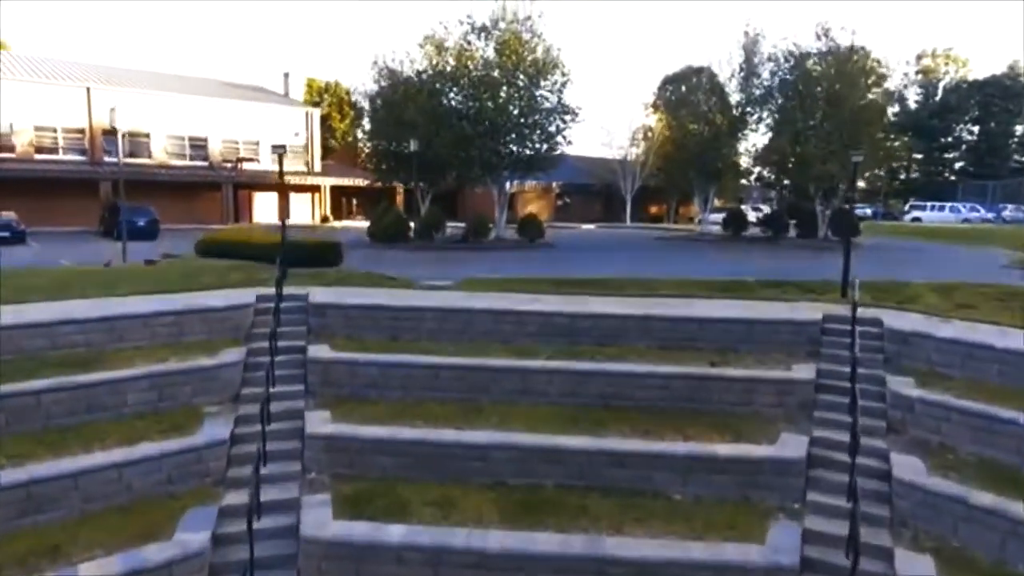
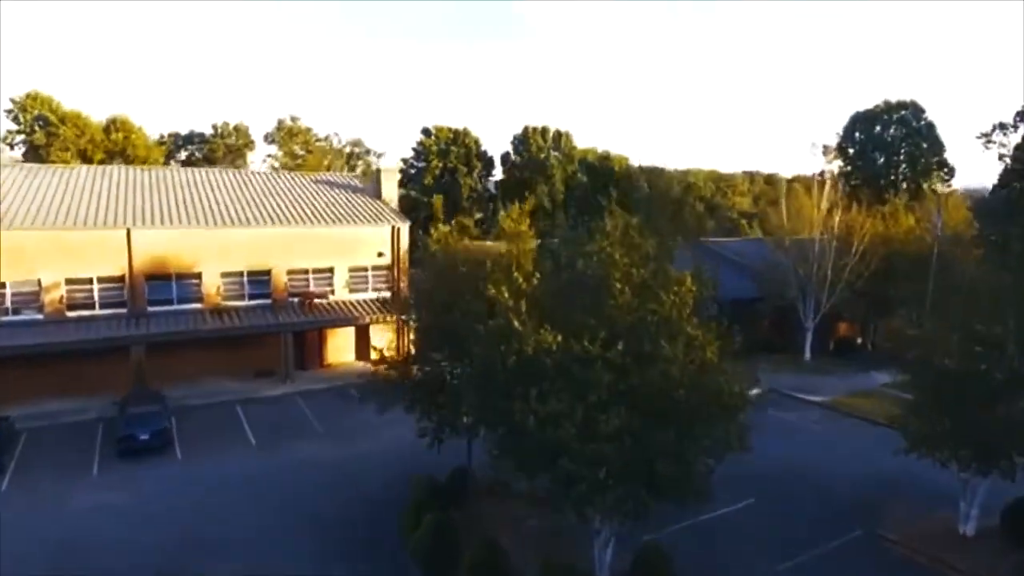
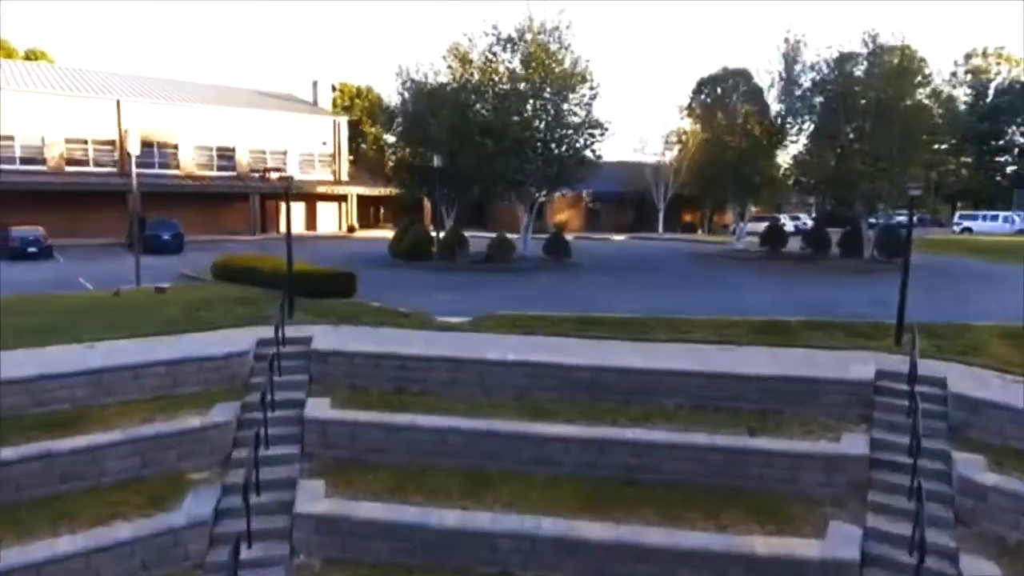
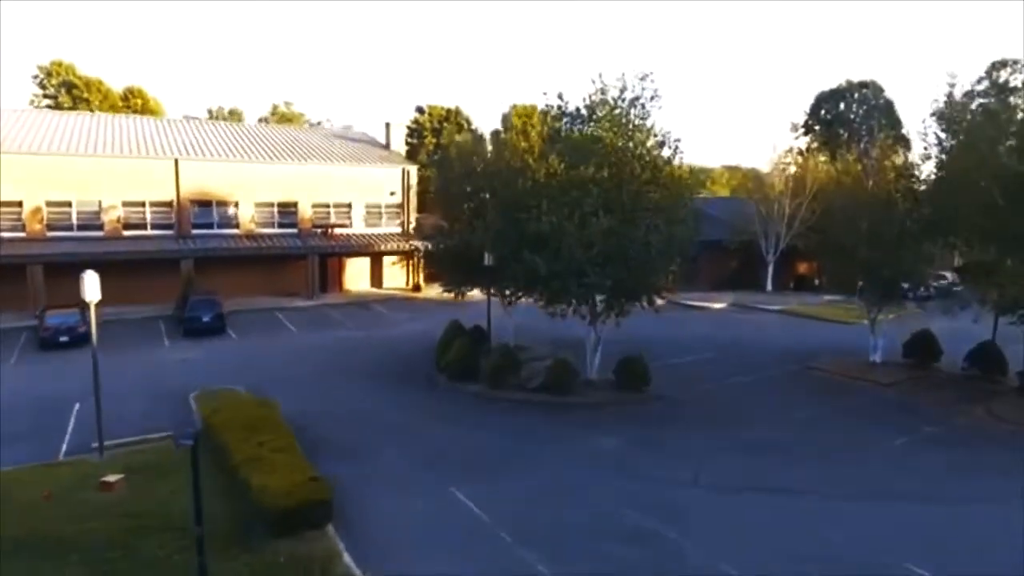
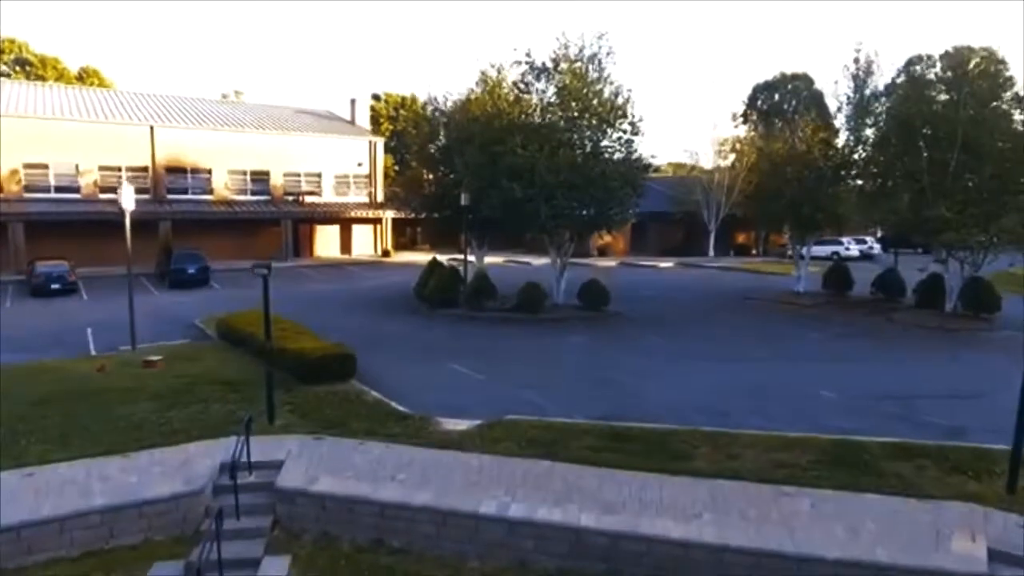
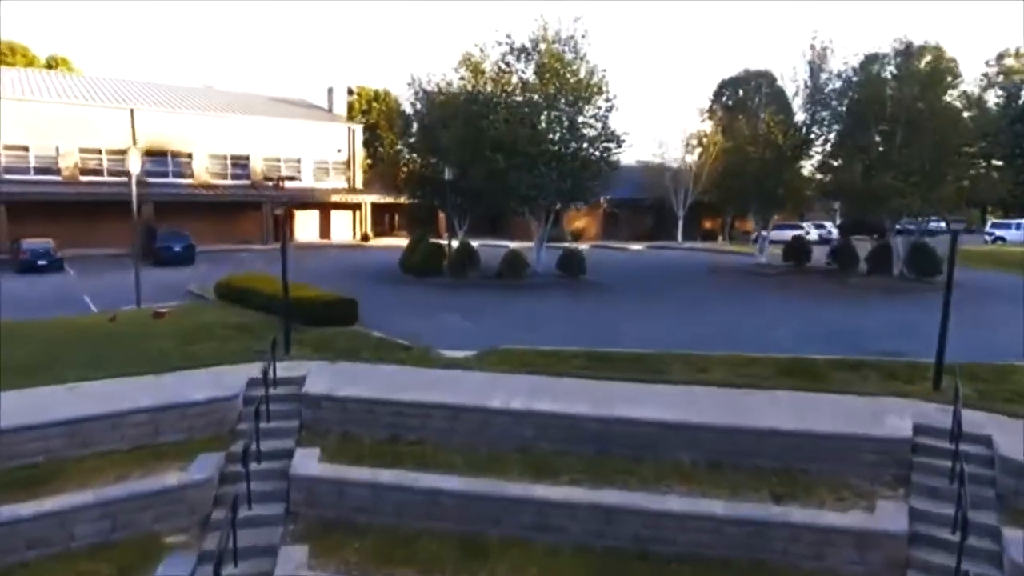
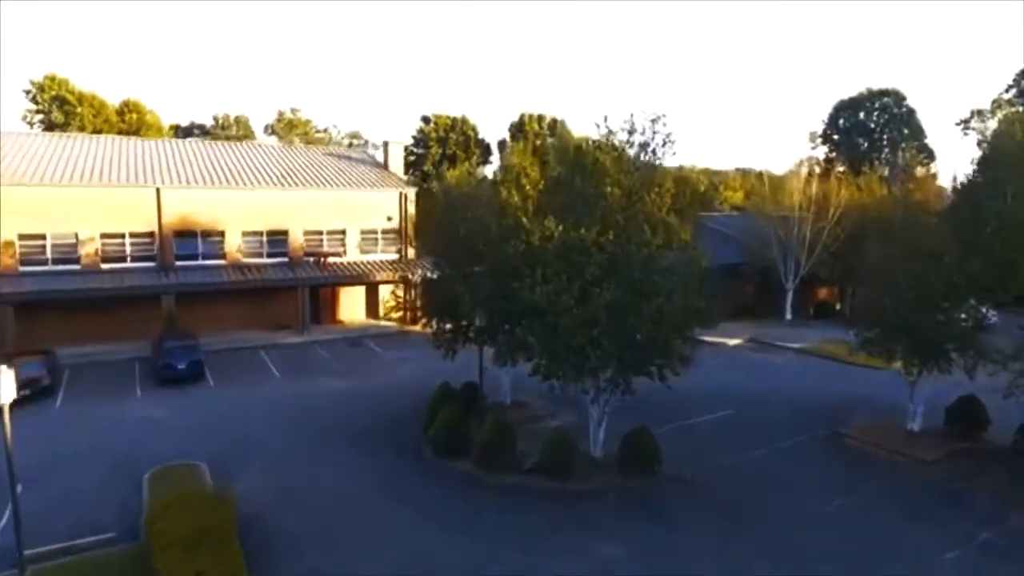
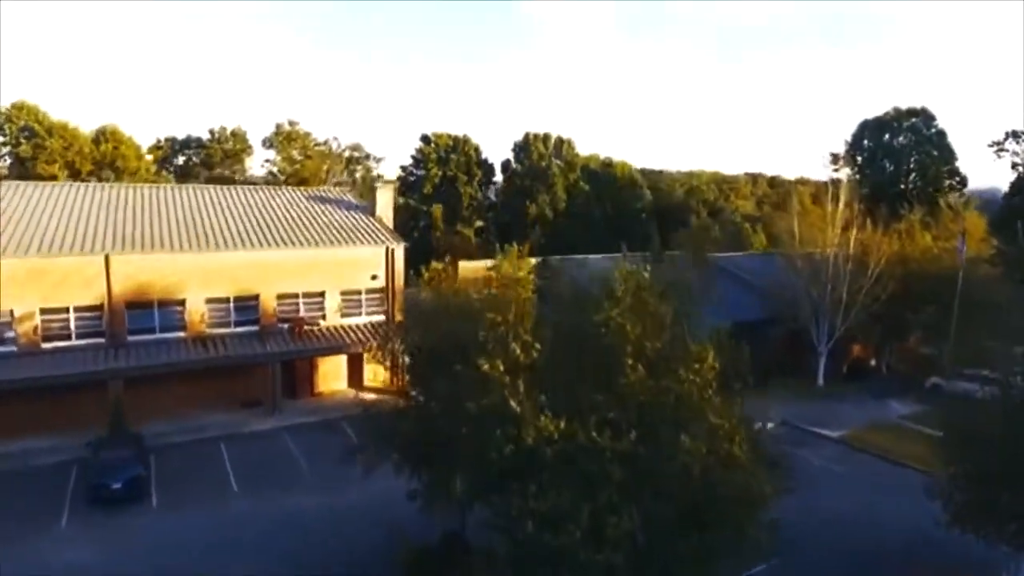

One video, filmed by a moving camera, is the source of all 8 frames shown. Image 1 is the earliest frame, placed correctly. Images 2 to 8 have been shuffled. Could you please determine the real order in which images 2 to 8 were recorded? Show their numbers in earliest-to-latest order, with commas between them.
3, 6, 5, 4, 7, 2, 8
